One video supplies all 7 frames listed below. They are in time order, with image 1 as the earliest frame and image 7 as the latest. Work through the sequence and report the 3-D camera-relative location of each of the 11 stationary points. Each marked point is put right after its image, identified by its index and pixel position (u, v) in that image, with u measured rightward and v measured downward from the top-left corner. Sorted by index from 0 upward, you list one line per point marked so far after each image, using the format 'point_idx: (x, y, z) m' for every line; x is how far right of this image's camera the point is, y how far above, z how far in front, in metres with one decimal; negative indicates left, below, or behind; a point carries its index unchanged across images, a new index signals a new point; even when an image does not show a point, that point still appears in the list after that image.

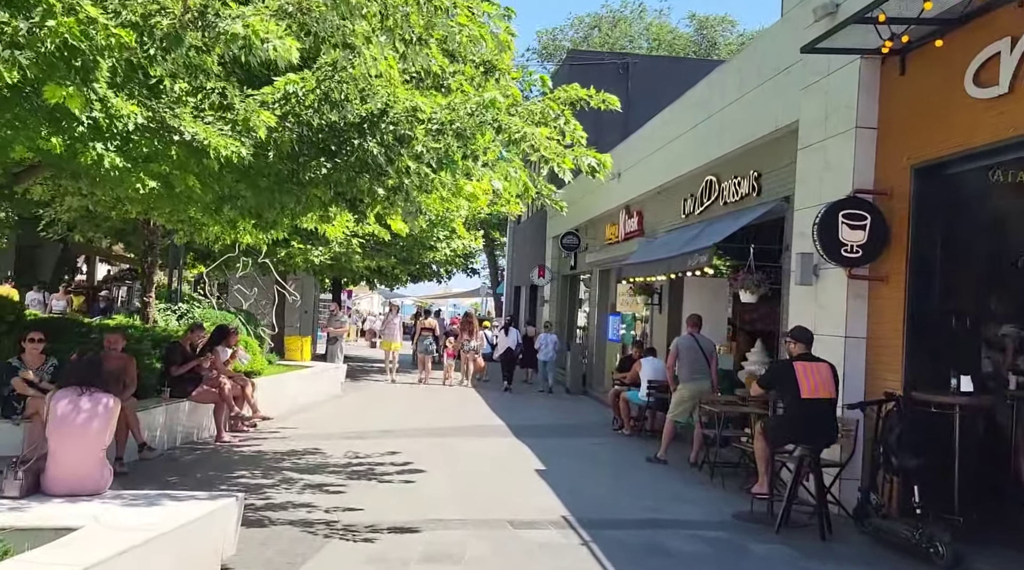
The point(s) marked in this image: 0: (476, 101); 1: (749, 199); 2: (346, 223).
0: (-0.3, +1.5, +7.6) m
1: (+2.7, +1.0, +10.9) m
2: (-2.2, +0.9, +12.6) m
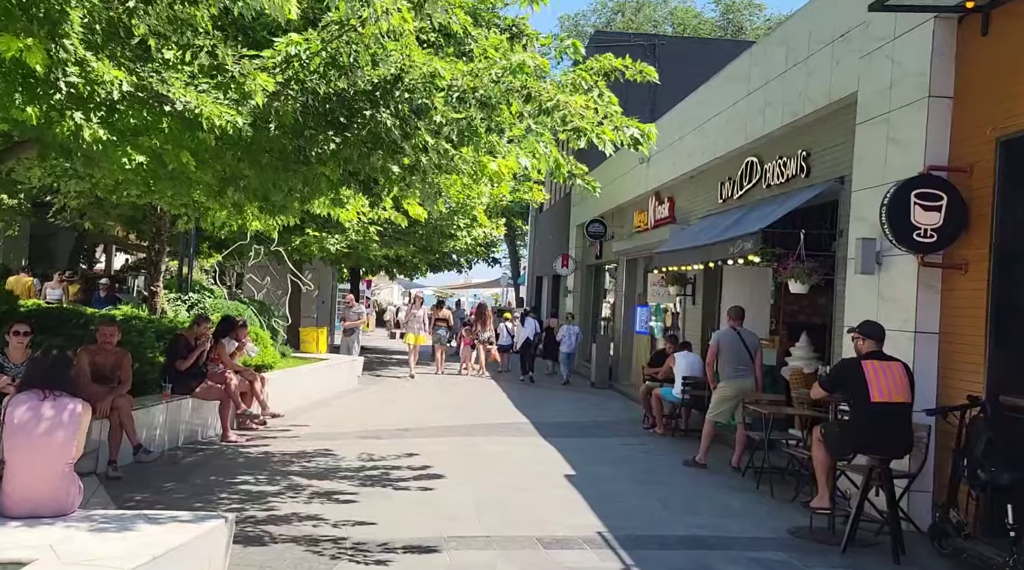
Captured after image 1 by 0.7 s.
0: (-0.1, +1.6, +6.8) m
1: (+3.0, +1.1, +10.0) m
2: (-1.9, +1.0, +11.8) m
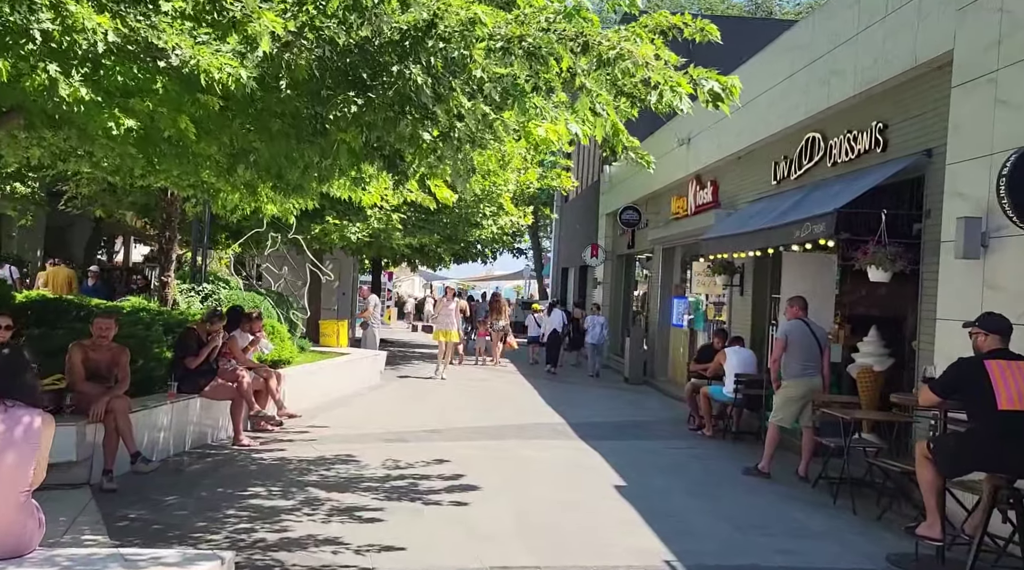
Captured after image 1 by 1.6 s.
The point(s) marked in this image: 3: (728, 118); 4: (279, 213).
0: (+0.2, +1.7, +5.8) m
1: (+3.4, +1.2, +9.0) m
2: (-1.4, +1.1, +10.9) m
3: (+3.2, +2.5, +13.9) m
4: (-2.9, +0.9, +11.8) m
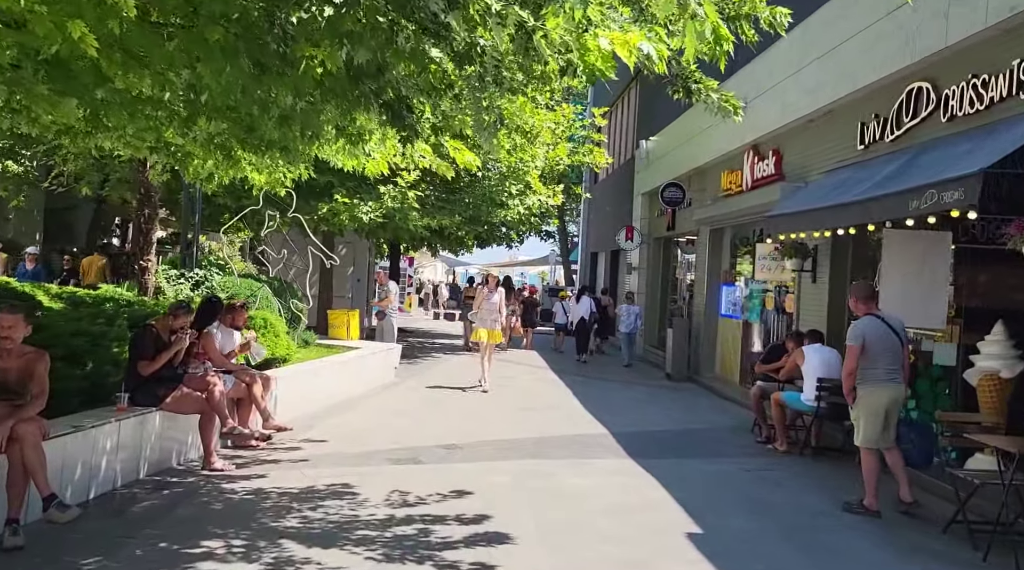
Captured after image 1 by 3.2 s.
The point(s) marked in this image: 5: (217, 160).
0: (+0.4, +1.7, +3.9) m
1: (+3.7, +1.3, +7.0) m
2: (-1.1, +1.3, +9.0) m
3: (+3.6, +2.6, +11.9) m
4: (-2.5, +1.0, +9.9) m
5: (-2.5, +1.1, +7.9) m
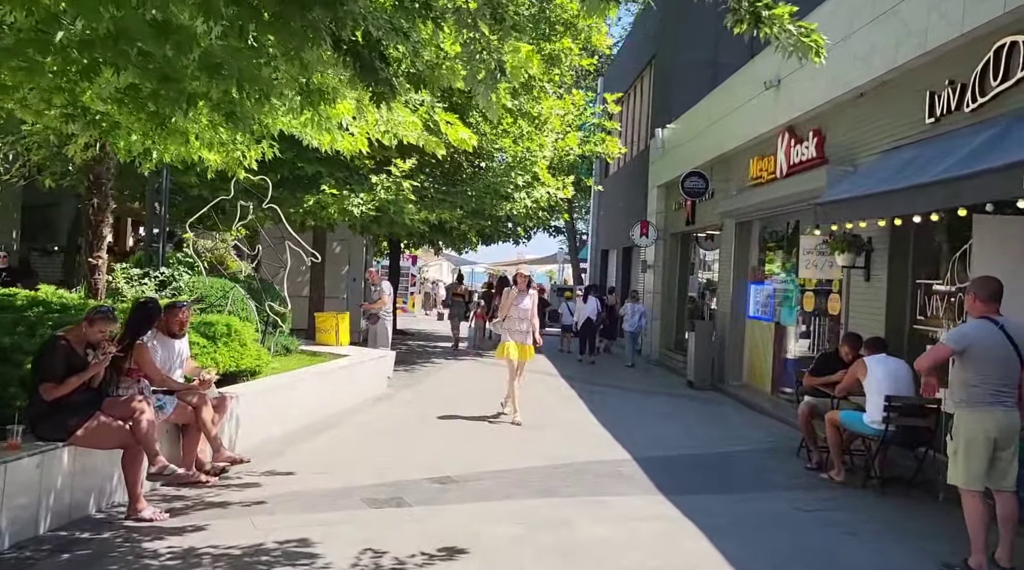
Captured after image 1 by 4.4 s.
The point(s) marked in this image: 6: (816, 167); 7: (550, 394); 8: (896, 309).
0: (+0.4, +1.7, +2.4) m
1: (+3.7, +1.4, +5.4) m
2: (-1.1, +1.3, +7.5) m
3: (+3.6, +2.7, +10.4) m
4: (-2.5, +1.0, +8.4) m
5: (-2.5, +1.1, +6.4) m
6: (+3.6, +1.4, +11.4) m
7: (+0.6, -1.6, +13.7) m
8: (+3.8, -0.2, +9.4) m
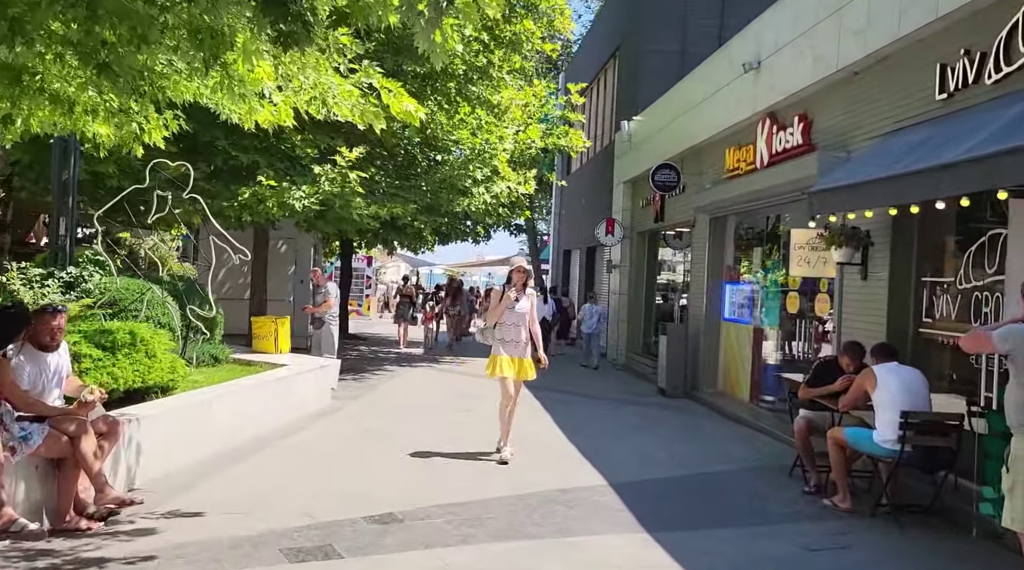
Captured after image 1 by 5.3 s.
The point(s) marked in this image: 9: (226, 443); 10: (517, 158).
0: (+0.3, +1.7, +1.2) m
1: (+3.5, +1.4, +4.4) m
2: (-1.4, +1.3, +6.2) m
3: (+3.2, +2.7, +9.3) m
4: (-2.8, +1.0, +7.1) m
5: (-2.7, +1.1, +5.1) m
6: (+3.2, +1.4, +10.3) m
7: (0.0, -1.6, +12.5) m
8: (+3.4, -0.2, +8.4) m
9: (-2.5, -1.4, +8.4) m
10: (+0.1, +2.5, +19.0) m
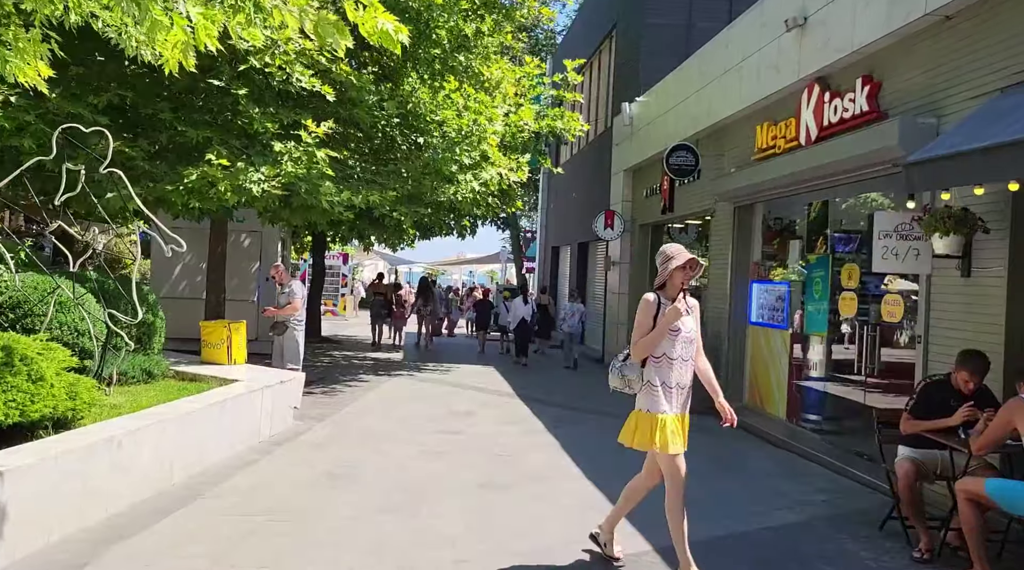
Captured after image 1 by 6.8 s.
0: (+0.6, +1.7, -0.8) m
1: (+3.6, +1.4, +2.5) m
2: (-1.3, +1.3, +4.3) m
3: (+3.3, +2.7, +7.4) m
4: (-2.7, +1.0, +5.1) m
5: (-2.6, +1.1, +3.0) m
6: (+3.2, +1.4, +8.4) m
7: (0.0, -1.6, +10.6) m
8: (+3.5, -0.2, +6.5) m
9: (-2.5, -1.4, +6.4) m
10: (-0.1, +2.6, +17.1) m
